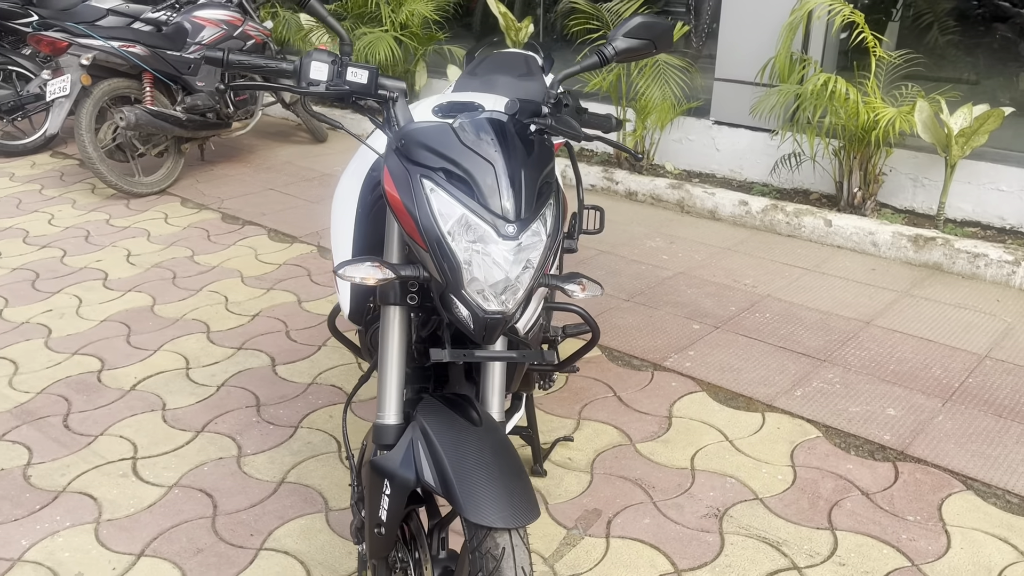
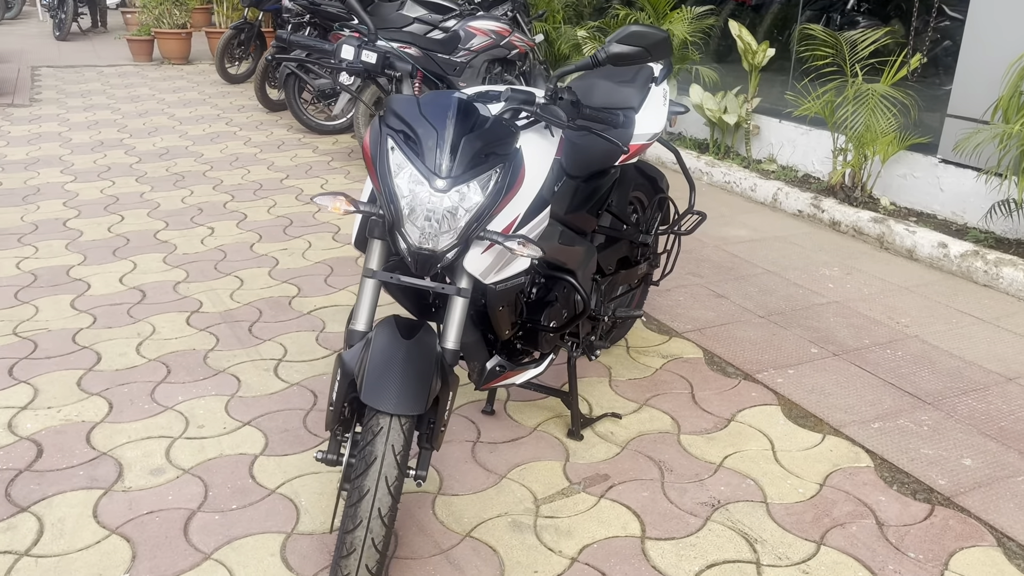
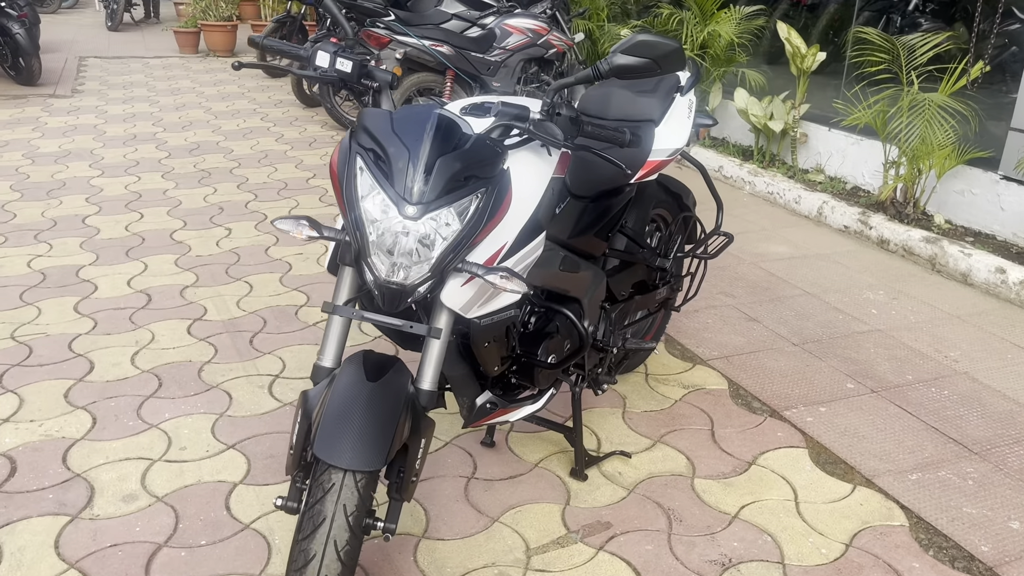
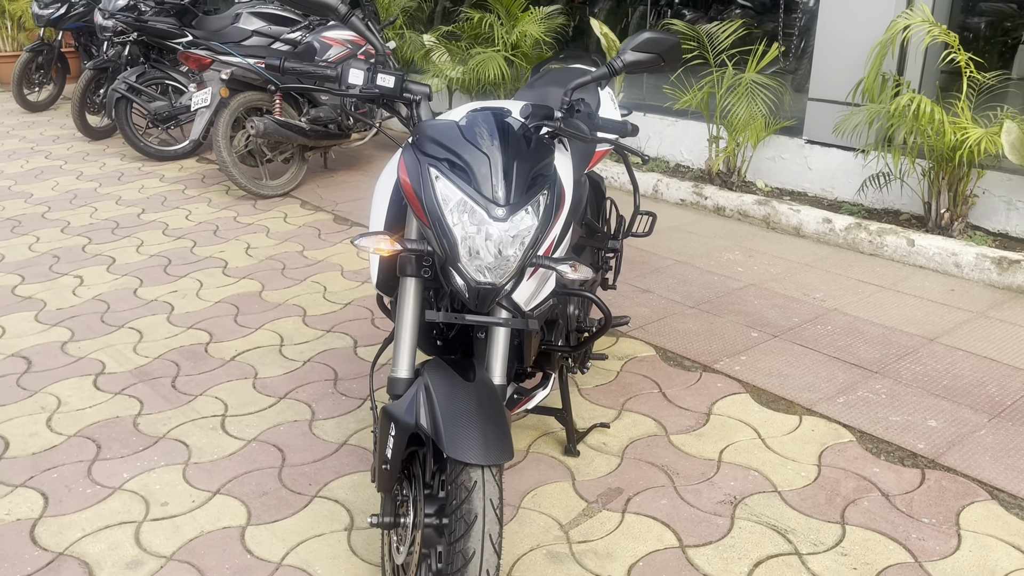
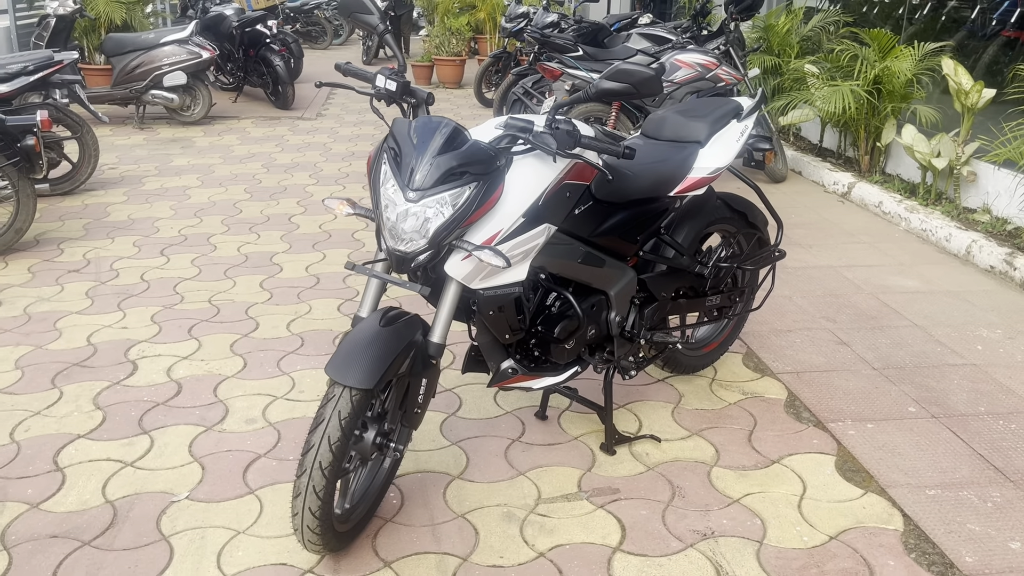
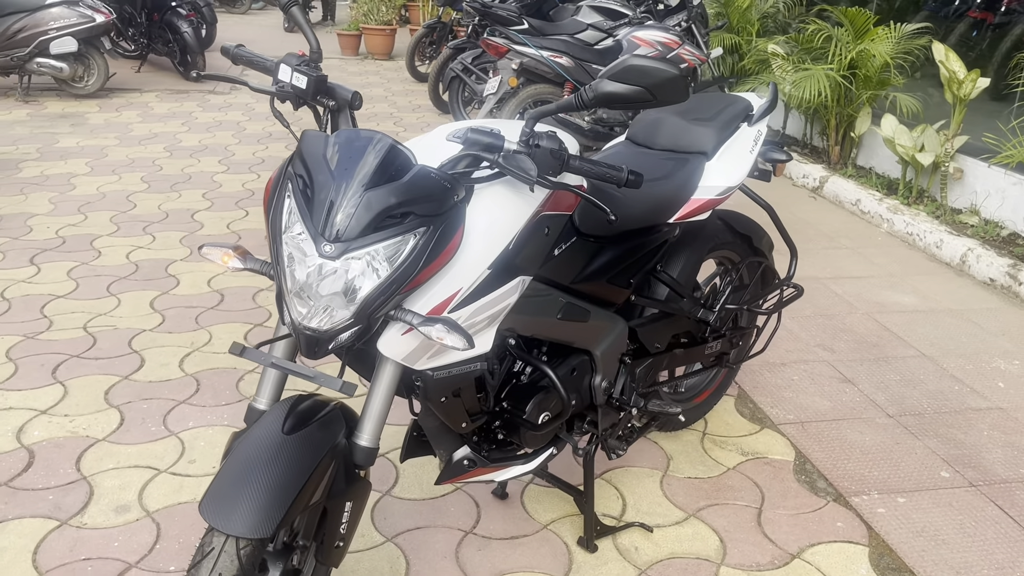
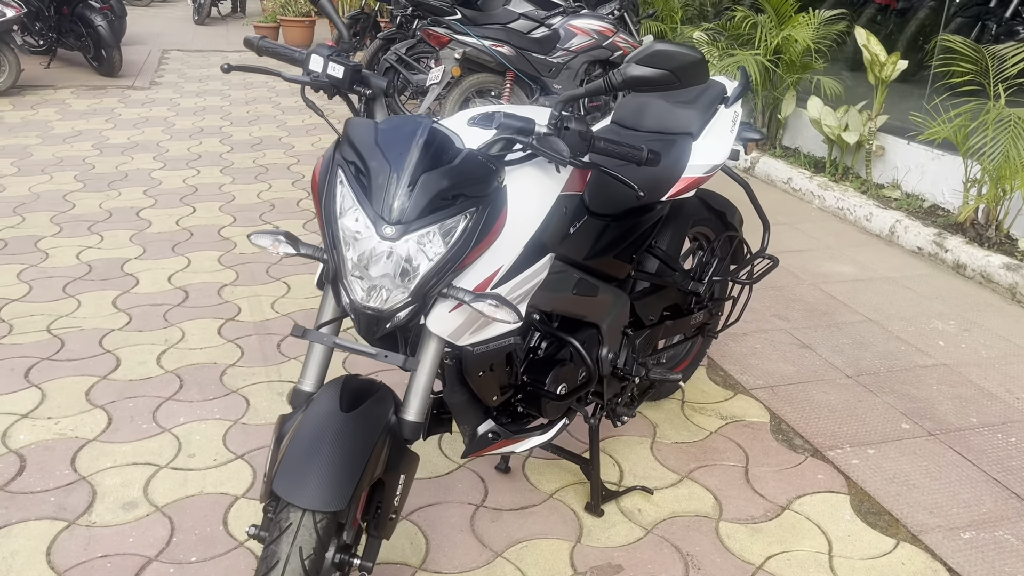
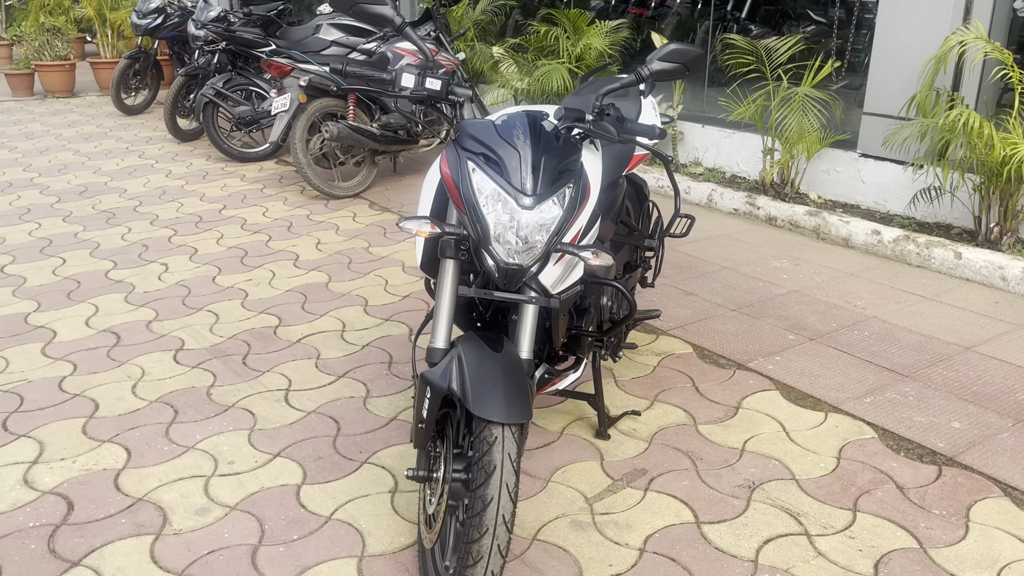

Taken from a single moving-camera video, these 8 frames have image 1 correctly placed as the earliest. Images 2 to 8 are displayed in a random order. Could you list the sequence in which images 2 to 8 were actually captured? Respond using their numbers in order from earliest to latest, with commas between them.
4, 8, 2, 3, 7, 6, 5
